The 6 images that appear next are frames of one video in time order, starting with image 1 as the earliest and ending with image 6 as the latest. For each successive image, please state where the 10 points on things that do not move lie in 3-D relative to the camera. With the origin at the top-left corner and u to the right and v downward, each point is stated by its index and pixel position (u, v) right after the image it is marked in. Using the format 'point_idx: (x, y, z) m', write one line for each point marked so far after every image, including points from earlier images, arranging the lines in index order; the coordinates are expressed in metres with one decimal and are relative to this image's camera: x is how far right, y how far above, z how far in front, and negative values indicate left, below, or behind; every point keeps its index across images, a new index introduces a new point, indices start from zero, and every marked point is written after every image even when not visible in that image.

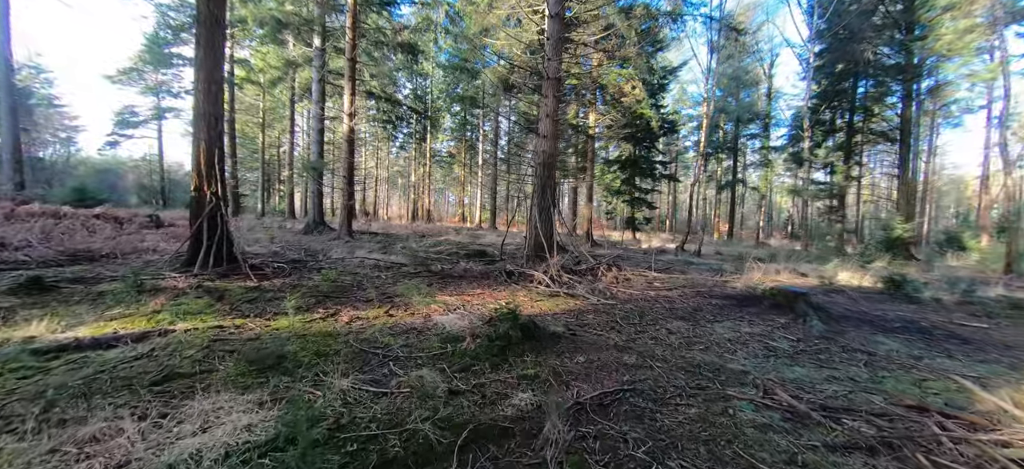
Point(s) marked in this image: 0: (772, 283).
0: (+4.1, -0.8, +6.2) m
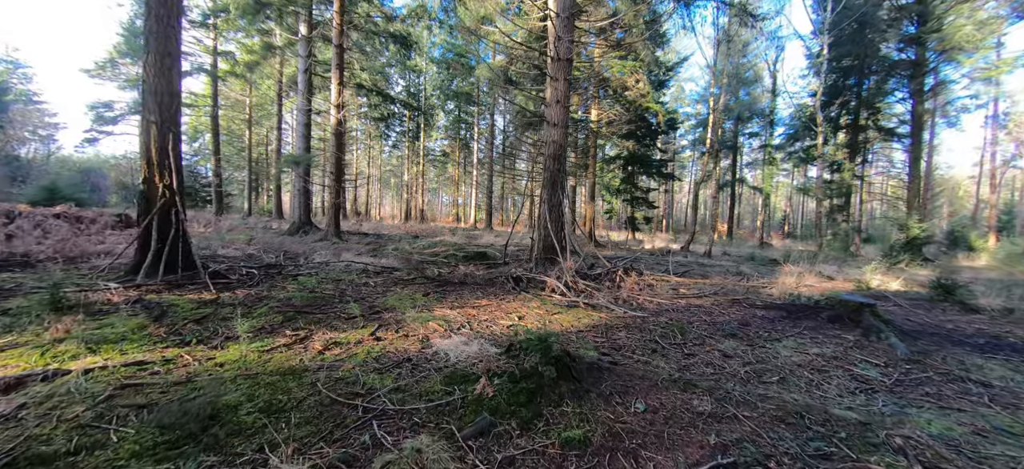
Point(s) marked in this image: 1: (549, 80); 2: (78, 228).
0: (+4.2, -0.8, +5.6) m
1: (+0.6, +2.2, +5.7) m
2: (-8.4, +0.1, +7.7) m
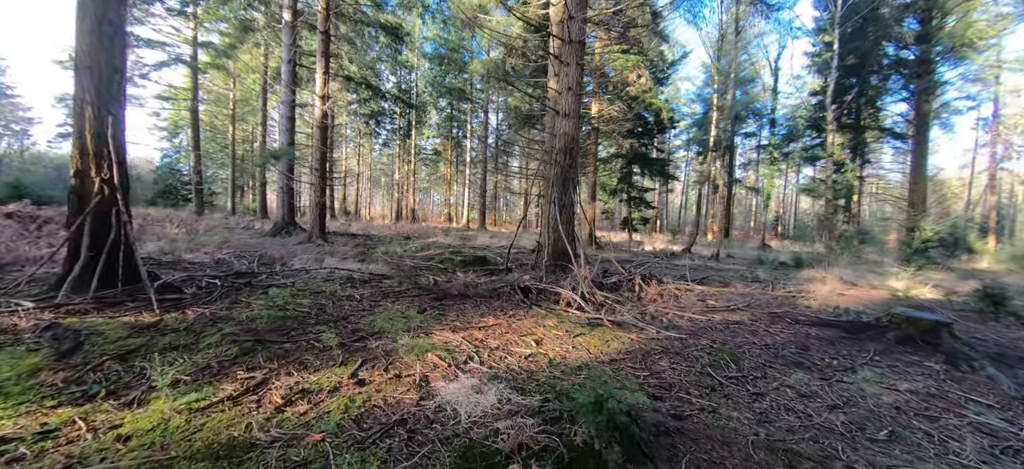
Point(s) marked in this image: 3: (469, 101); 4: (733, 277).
0: (+4.2, -0.8, +5.0) m
1: (+0.6, +2.2, +5.1) m
2: (-8.4, +0.1, +6.9) m
3: (-2.1, +6.5, +19.5) m
4: (+3.8, -0.7, +6.9) m
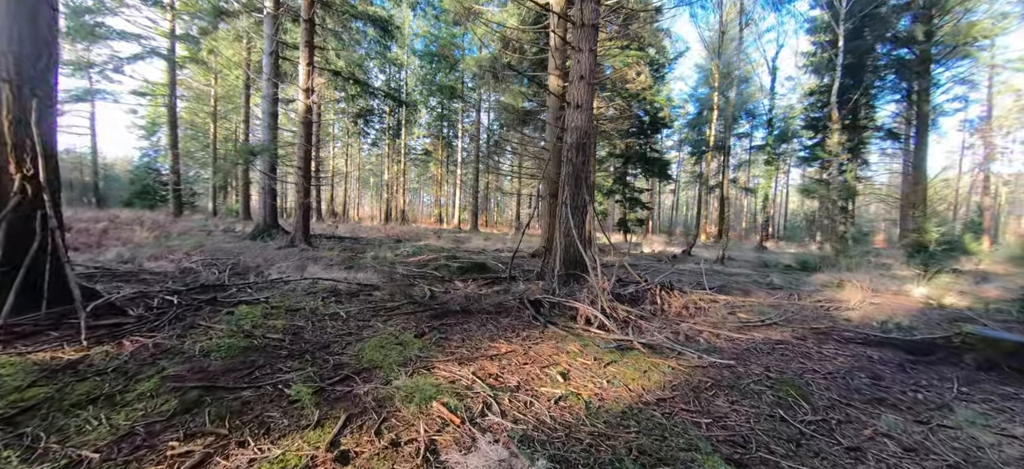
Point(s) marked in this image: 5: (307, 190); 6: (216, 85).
0: (+4.3, -0.9, +4.6) m
1: (+0.7, +2.1, +4.6) m
2: (-8.4, 0.0, +6.1) m
3: (-2.4, +6.4, +18.9) m
4: (+3.8, -0.8, +6.4) m
5: (-4.5, +1.0, +8.7) m
6: (-13.1, +6.6, +17.4) m
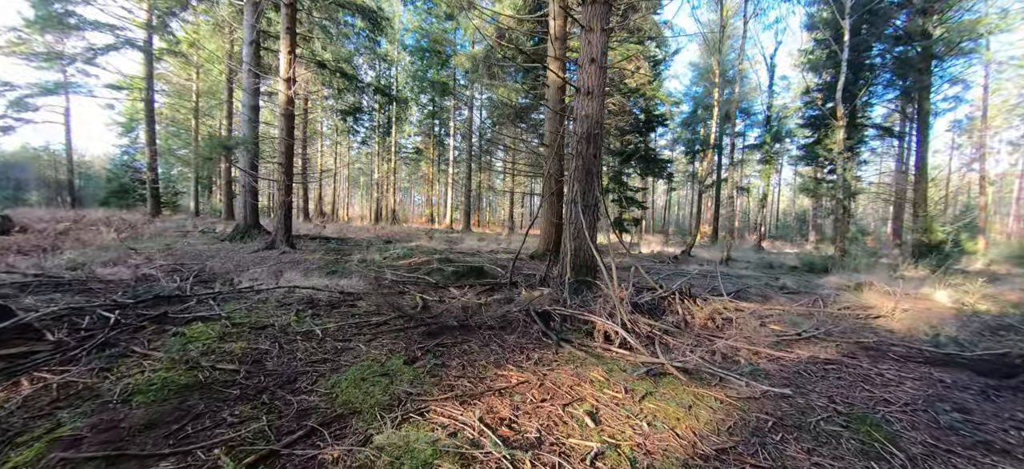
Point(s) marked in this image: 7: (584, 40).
0: (+4.3, -0.9, +4.2) m
1: (+0.7, +2.1, +4.1) m
2: (-8.4, 0.0, +5.5) m
3: (-2.7, +6.4, +18.4) m
4: (+3.8, -0.8, +6.0) m
5: (-4.6, +1.0, +8.1) m
6: (-13.3, +6.6, +16.6) m
7: (+0.7, +2.0, +4.1) m
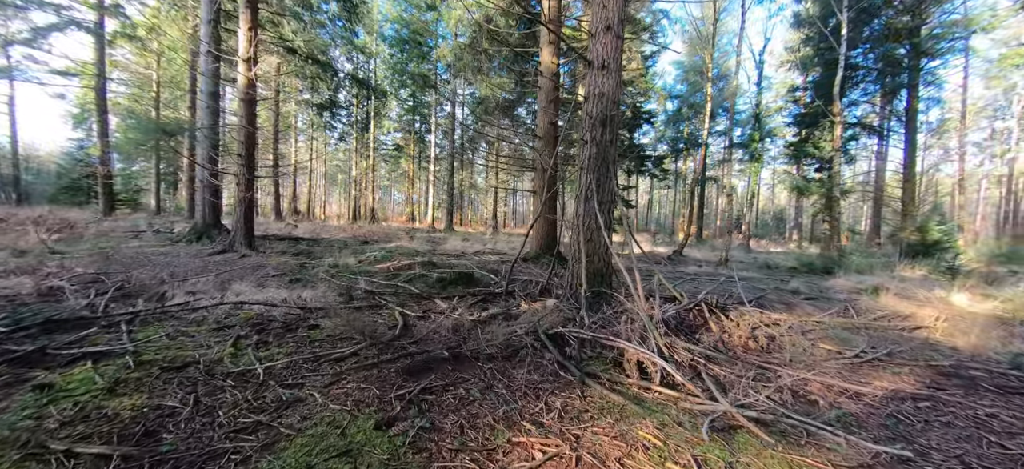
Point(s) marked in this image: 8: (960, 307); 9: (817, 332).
0: (+4.3, -0.9, +3.8) m
1: (+0.7, +2.1, +3.4) m
2: (-8.4, 0.0, +4.4) m
3: (-3.4, +6.4, +17.5) m
4: (+3.7, -0.8, +5.5) m
5: (-4.8, +1.0, +7.2) m
6: (-13.9, +6.5, +15.3) m
7: (+0.7, +2.0, +3.4) m
8: (+5.7, -0.9, +5.0) m
9: (+2.6, -0.8, +3.4) m
